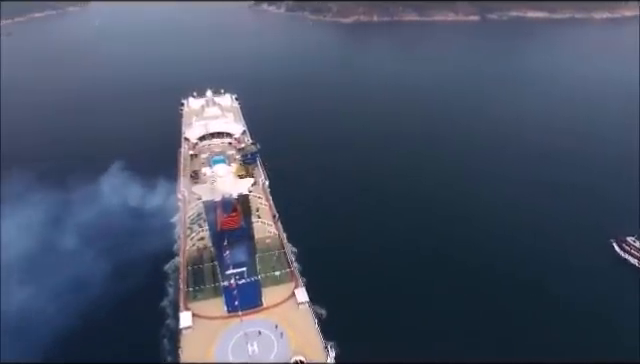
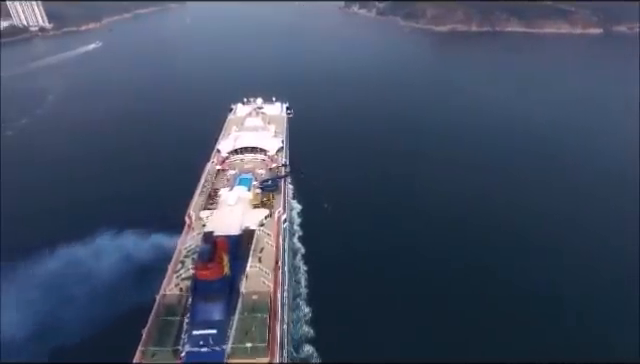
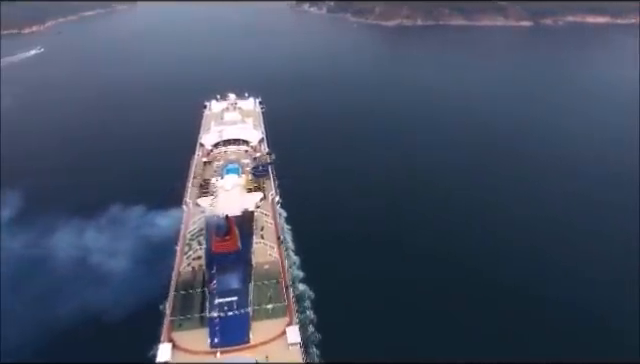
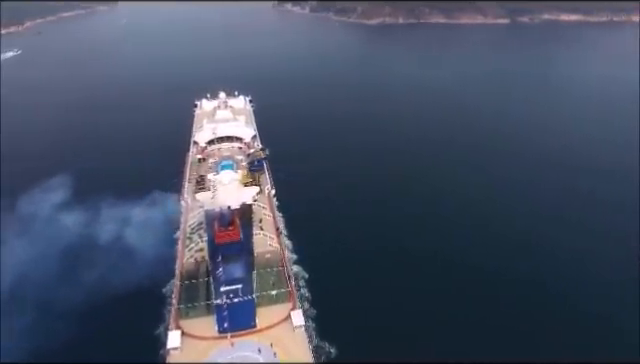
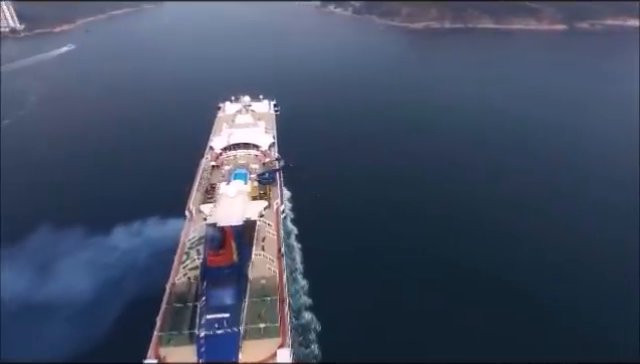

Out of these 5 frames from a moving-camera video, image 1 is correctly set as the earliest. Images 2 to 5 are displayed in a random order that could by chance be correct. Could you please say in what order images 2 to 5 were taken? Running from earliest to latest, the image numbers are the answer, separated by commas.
4, 3, 5, 2
